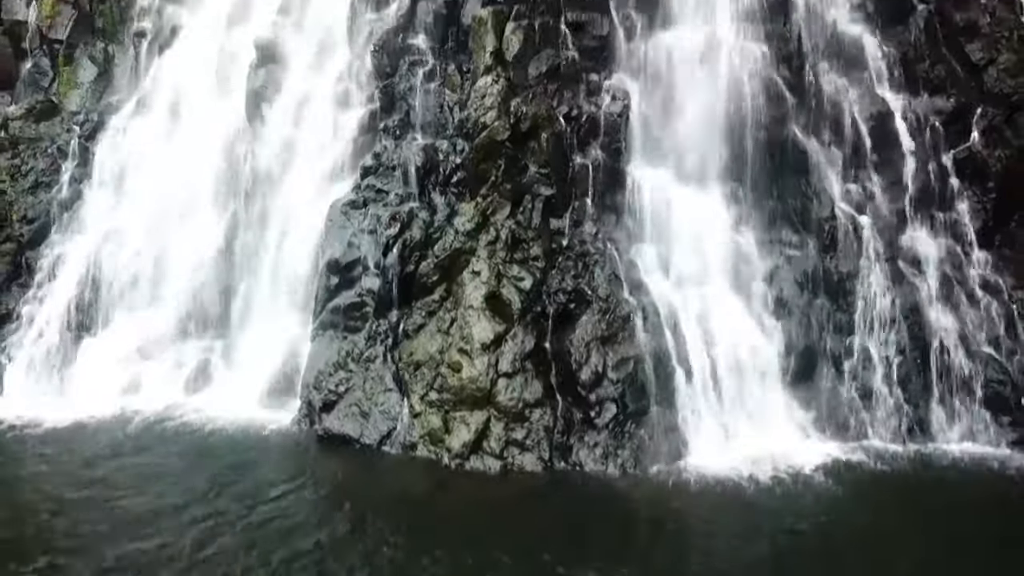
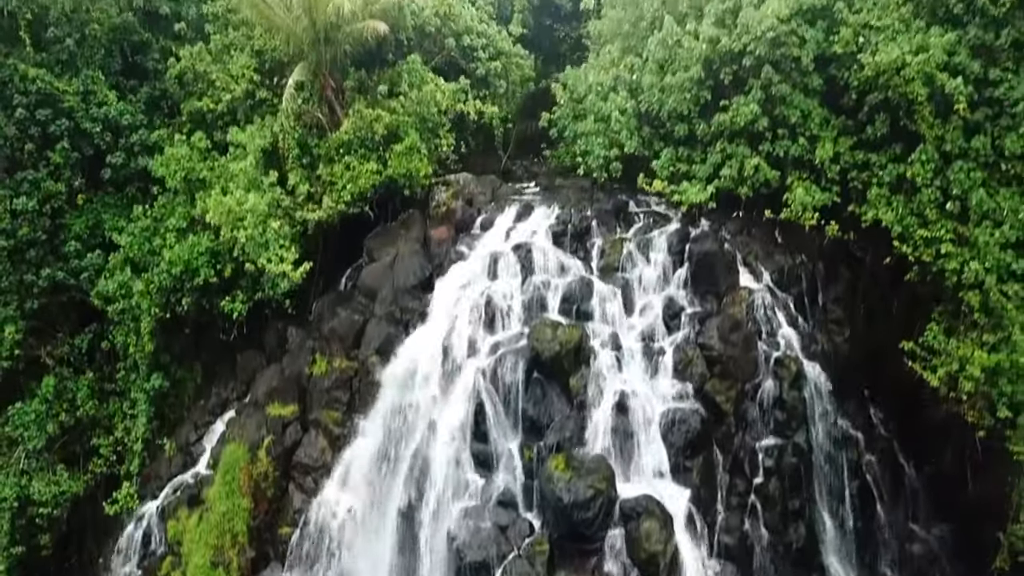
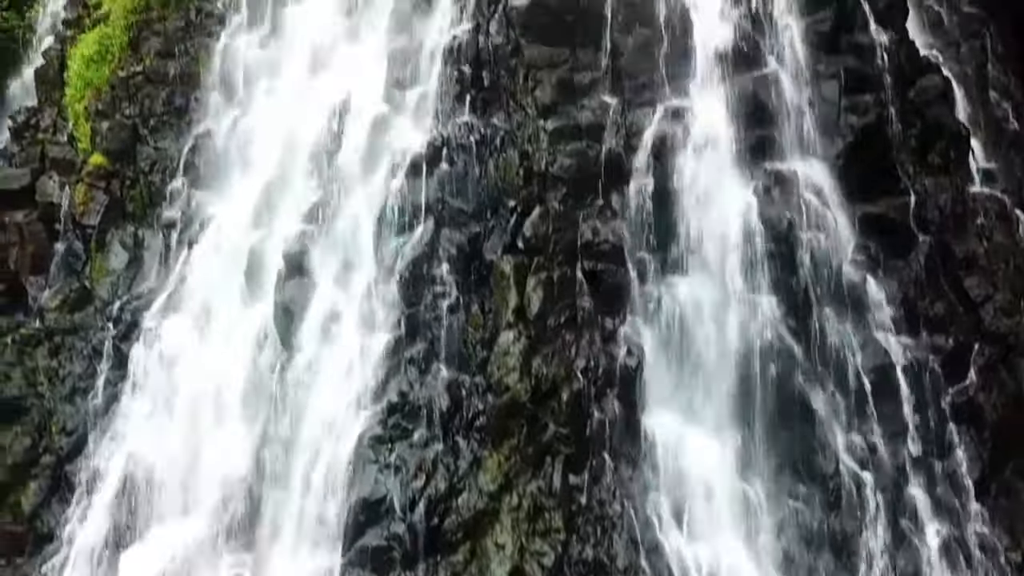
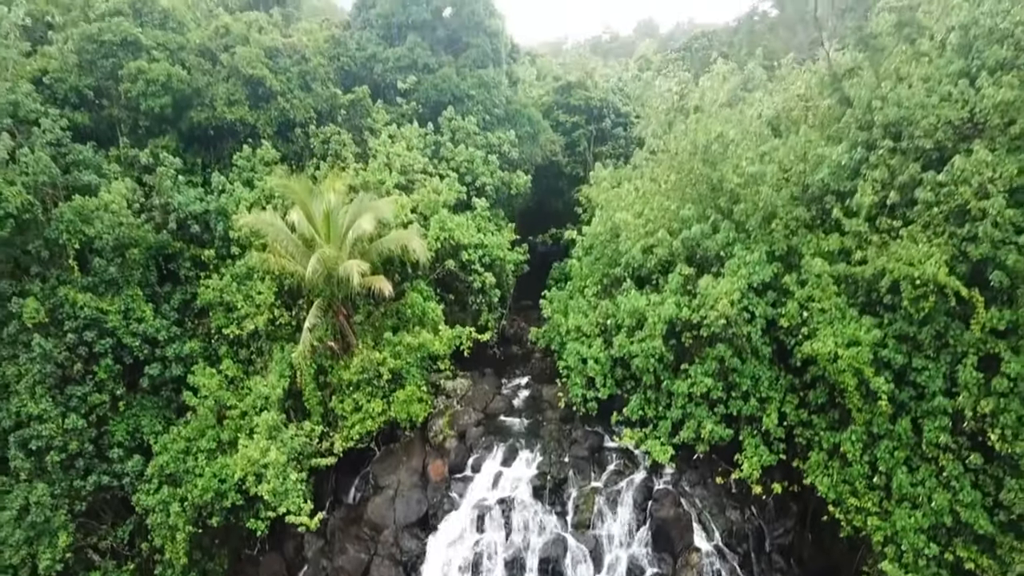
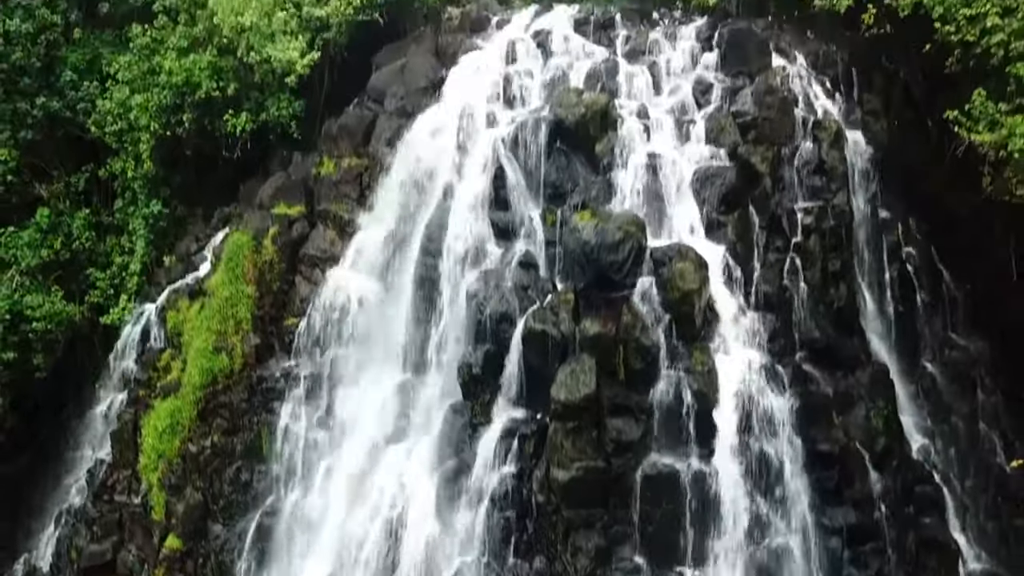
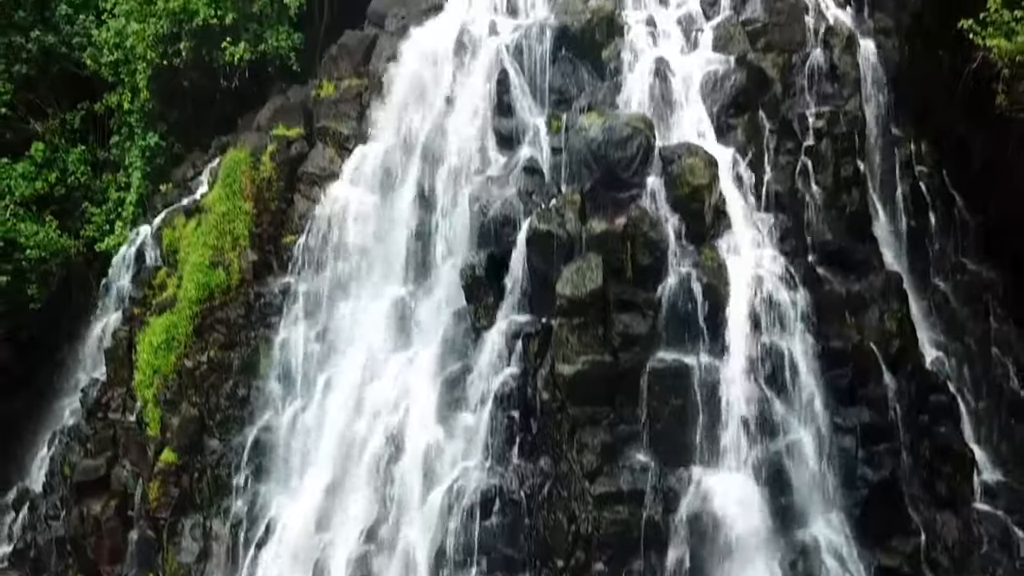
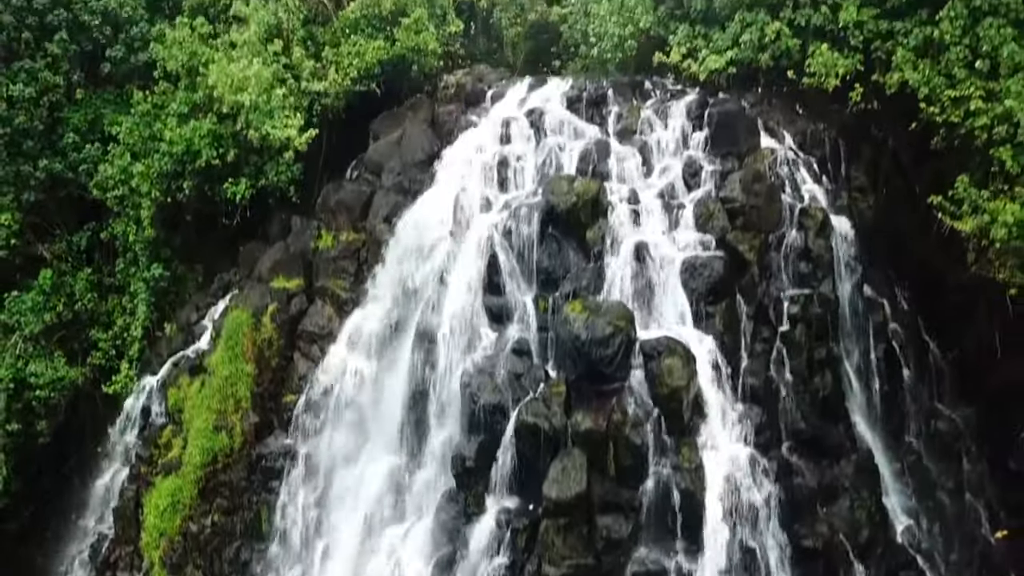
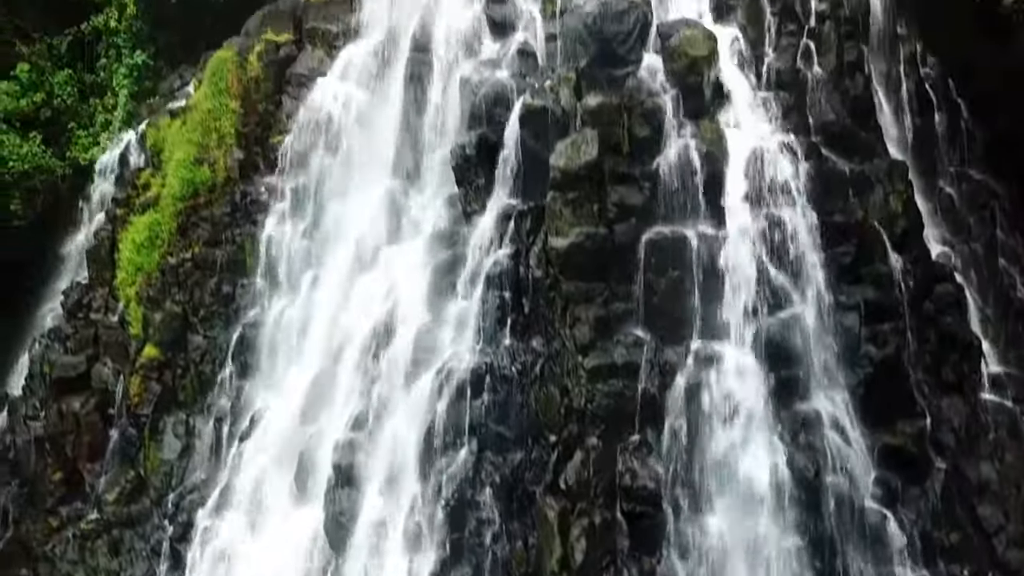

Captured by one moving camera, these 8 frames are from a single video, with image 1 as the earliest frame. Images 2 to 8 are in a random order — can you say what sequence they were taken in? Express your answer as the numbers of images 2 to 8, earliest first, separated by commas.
3, 8, 6, 5, 7, 2, 4
